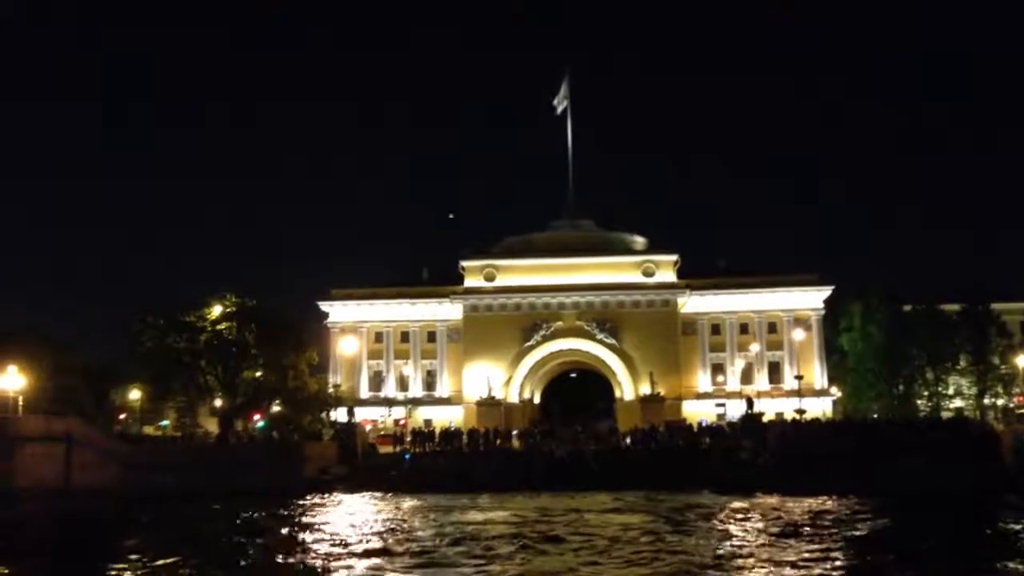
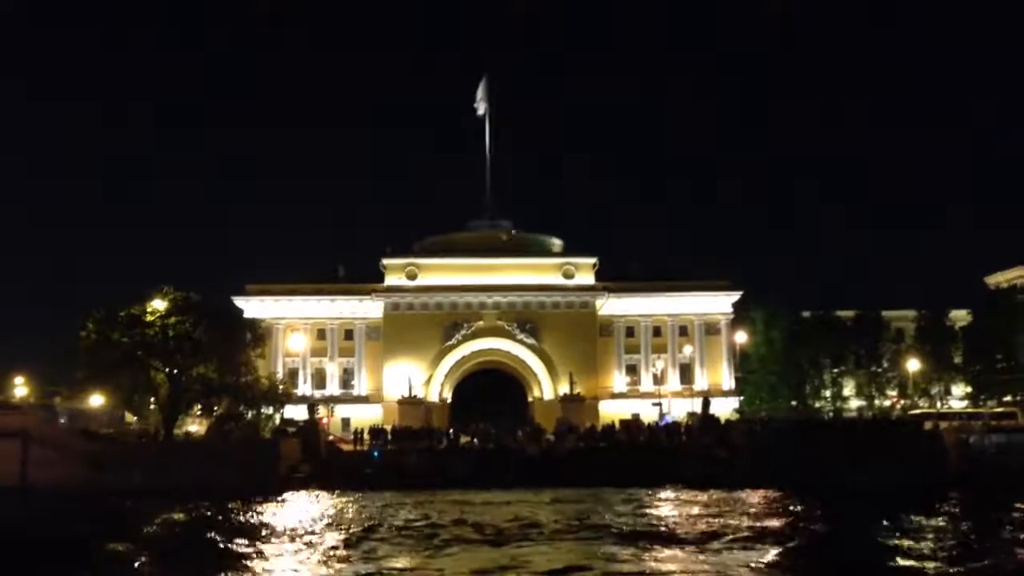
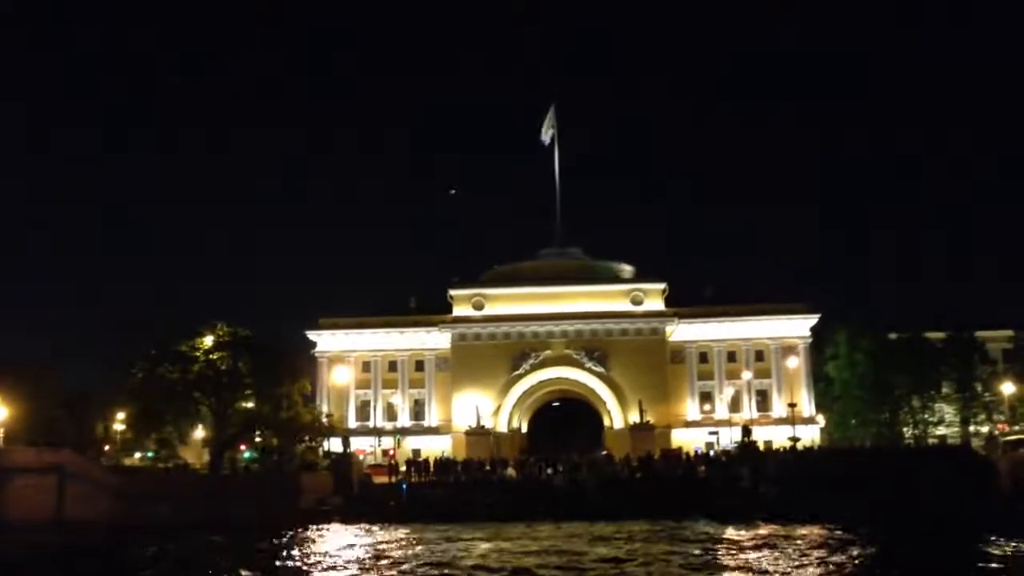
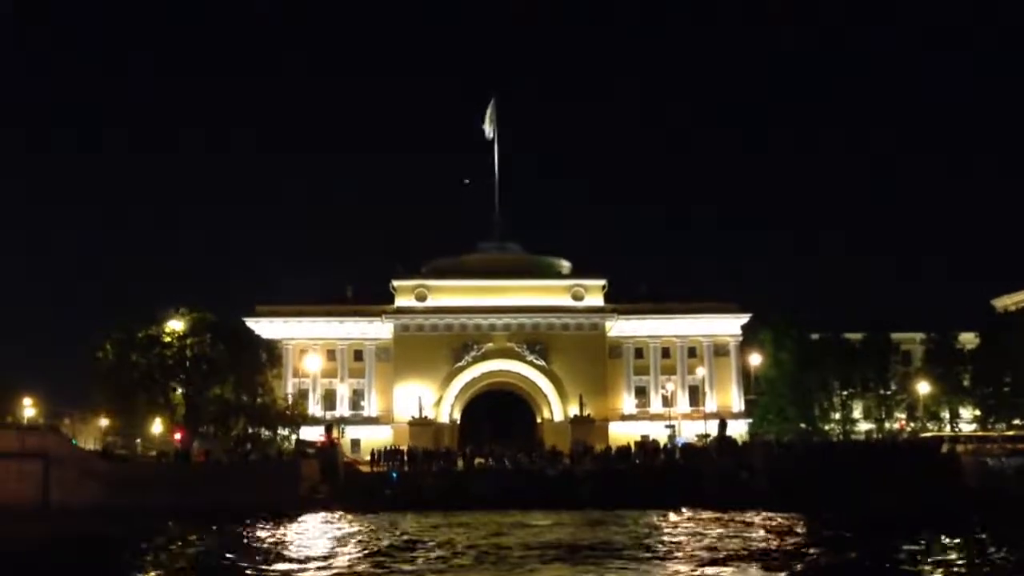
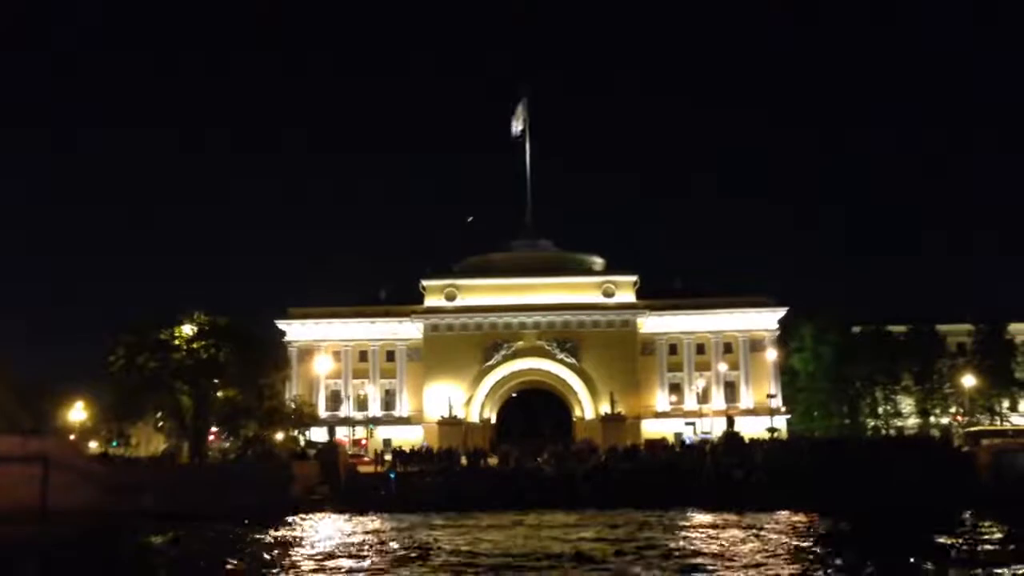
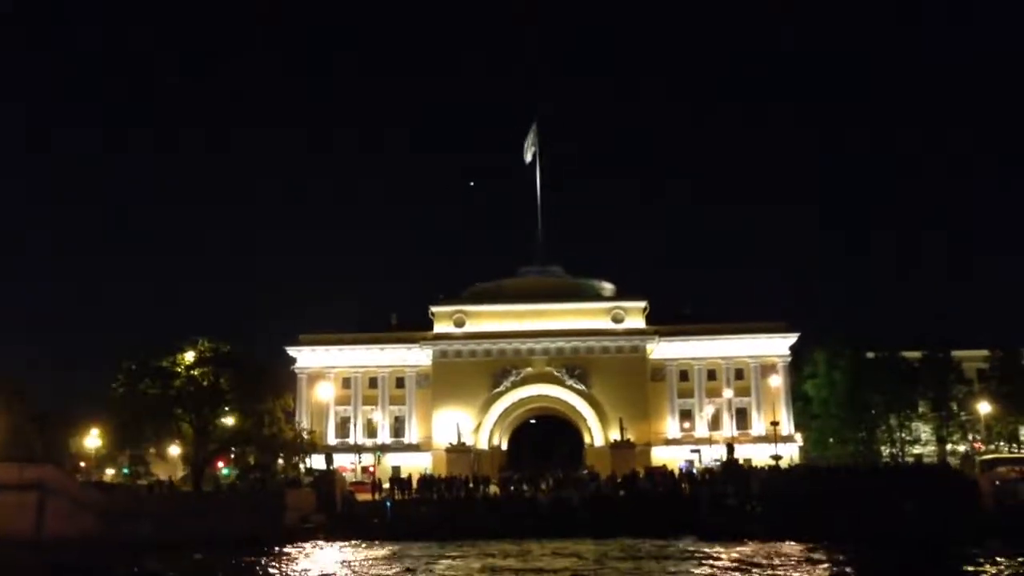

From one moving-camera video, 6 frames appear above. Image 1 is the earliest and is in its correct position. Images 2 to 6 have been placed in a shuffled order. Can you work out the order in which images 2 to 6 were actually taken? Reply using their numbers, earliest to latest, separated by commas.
3, 6, 5, 2, 4
